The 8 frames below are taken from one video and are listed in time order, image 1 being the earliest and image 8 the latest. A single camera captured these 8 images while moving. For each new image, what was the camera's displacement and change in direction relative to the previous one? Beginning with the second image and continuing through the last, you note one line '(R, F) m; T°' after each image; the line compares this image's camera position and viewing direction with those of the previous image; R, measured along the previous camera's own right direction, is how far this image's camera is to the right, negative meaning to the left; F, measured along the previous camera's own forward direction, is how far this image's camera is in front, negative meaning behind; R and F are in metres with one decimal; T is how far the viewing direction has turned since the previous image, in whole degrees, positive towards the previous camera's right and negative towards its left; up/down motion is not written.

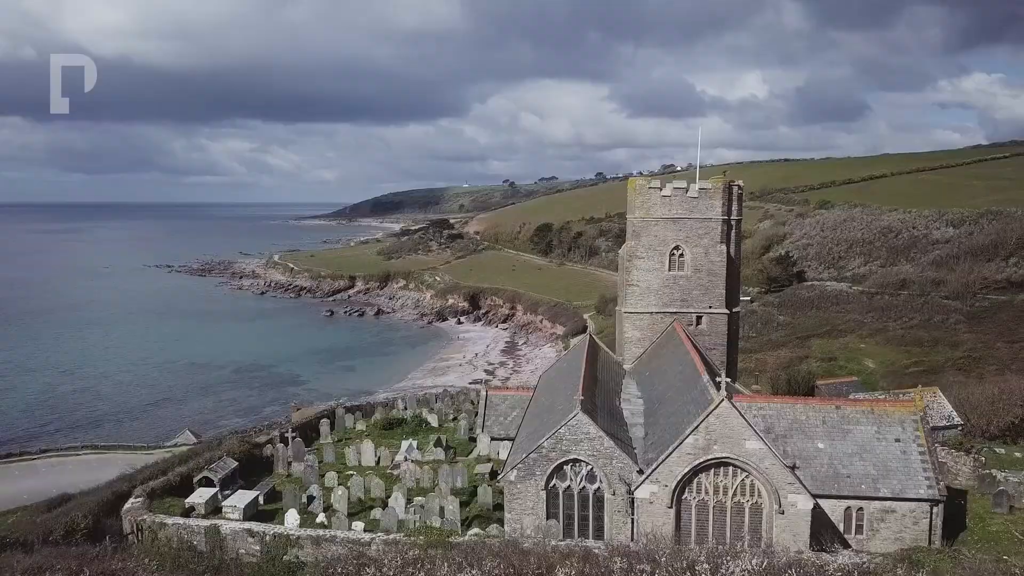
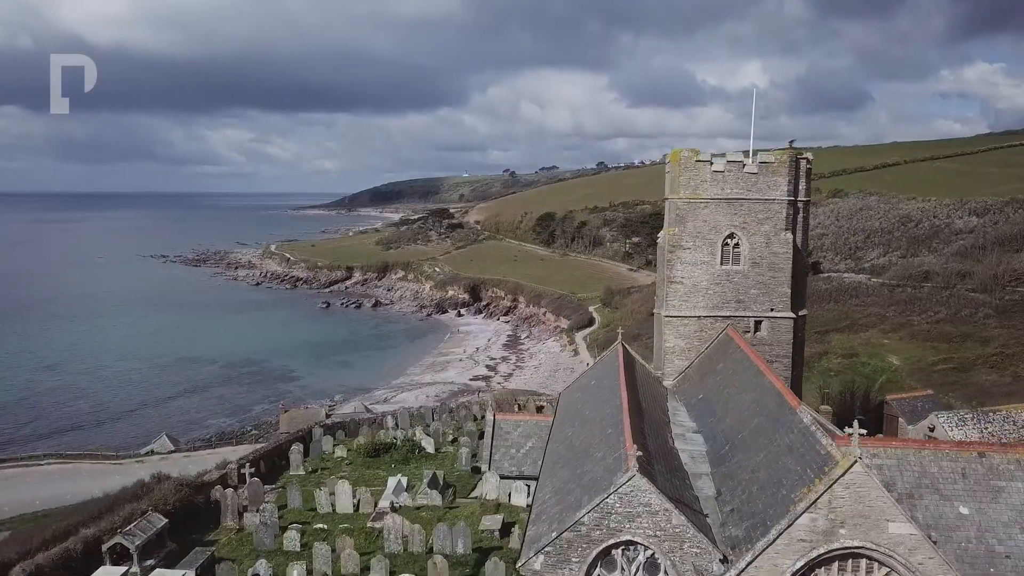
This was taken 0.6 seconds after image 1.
(-0.2, +2.8) m; 0°
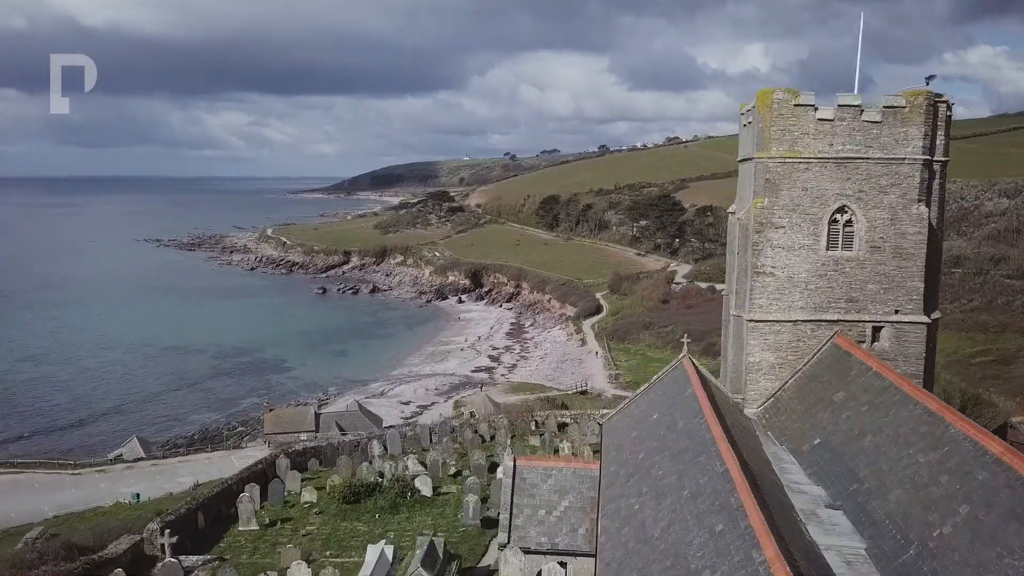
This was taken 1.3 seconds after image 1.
(-0.3, +3.2) m; 0°
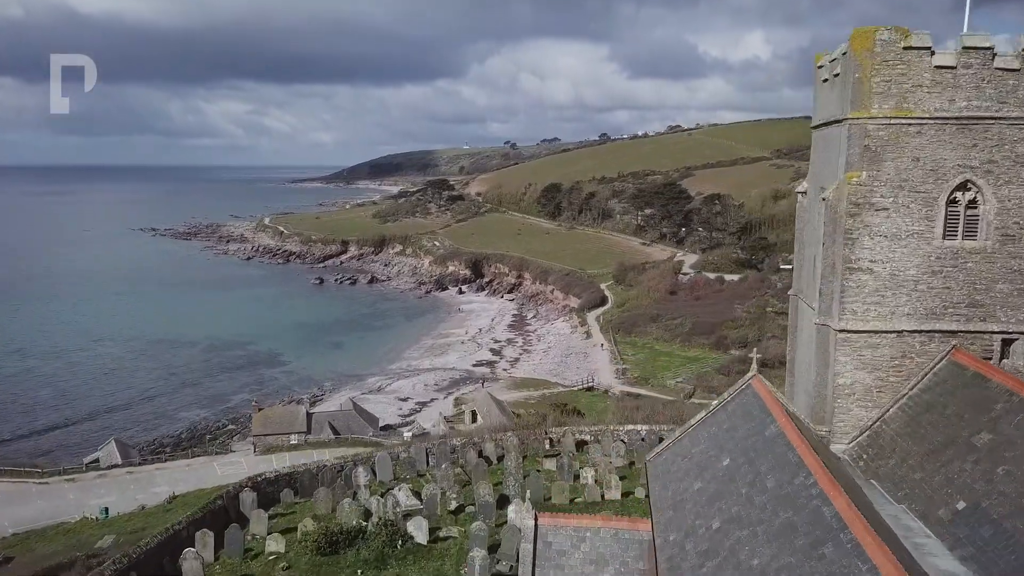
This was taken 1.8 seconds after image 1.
(-0.1, +2.0) m; 0°
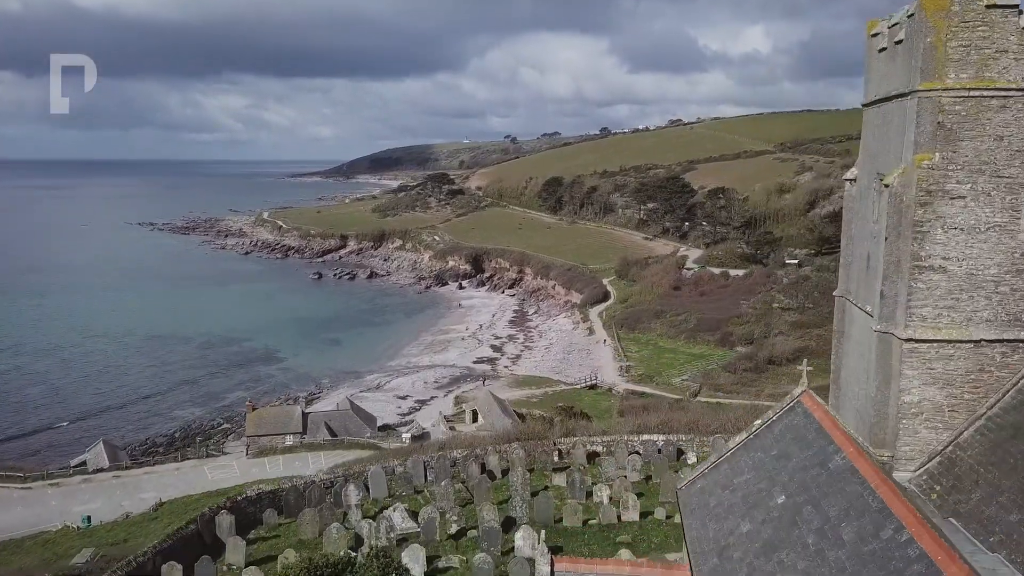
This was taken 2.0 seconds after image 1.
(-0.1, +1.0) m; 0°
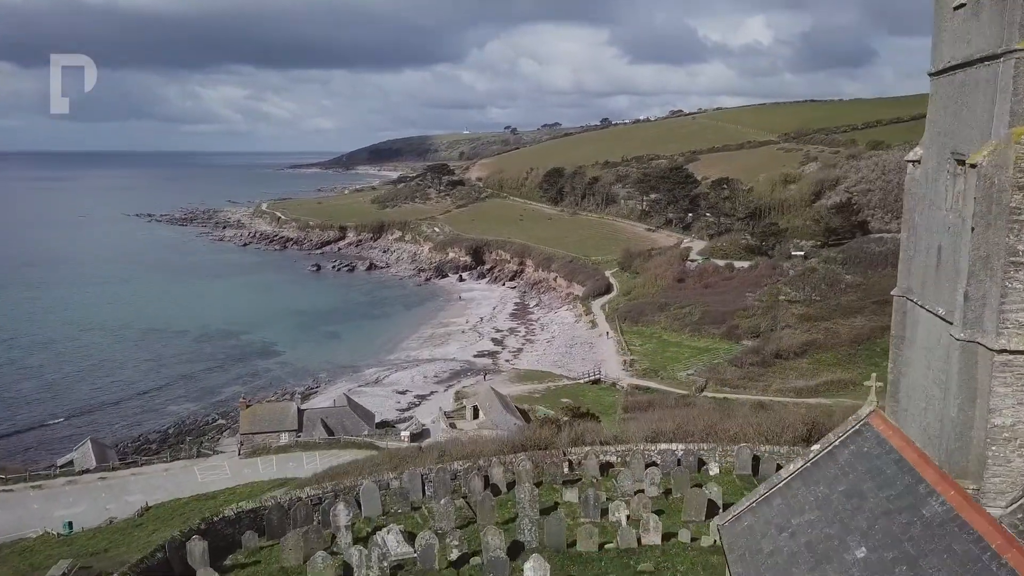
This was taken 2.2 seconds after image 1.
(-0.1, +0.9) m; 0°
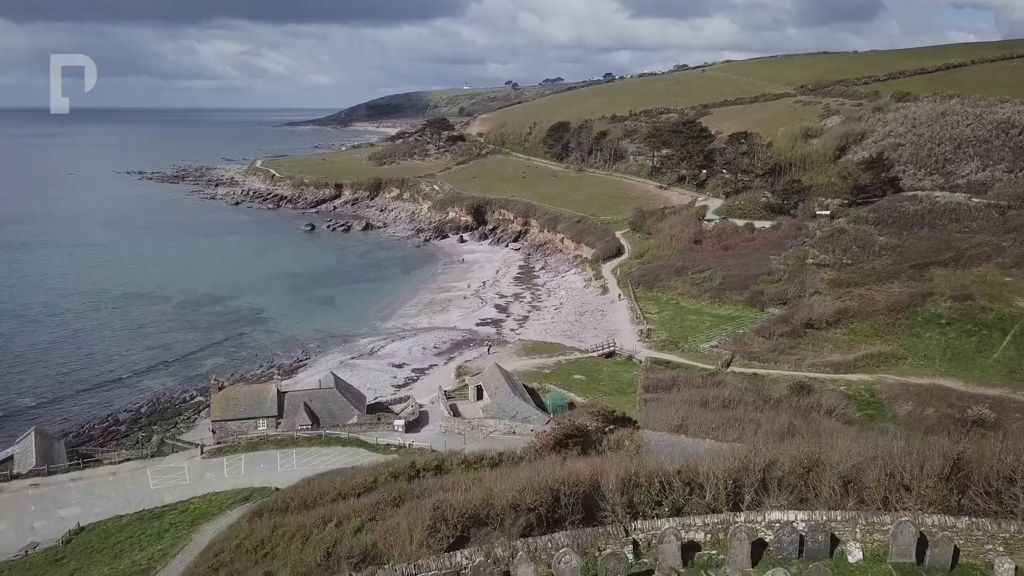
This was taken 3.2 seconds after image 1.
(-0.3, +3.6) m; 0°
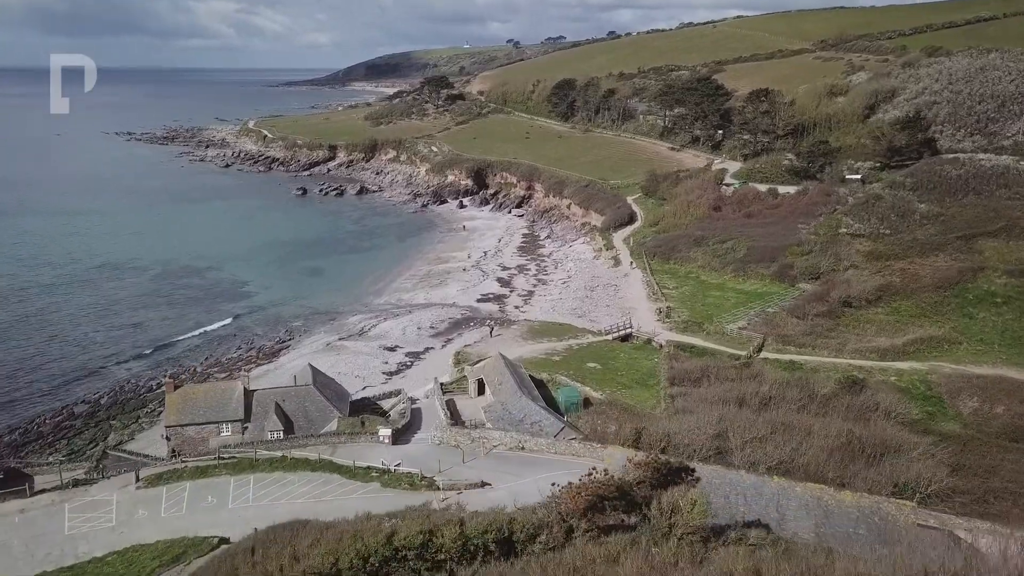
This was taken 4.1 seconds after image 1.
(-0.2, +3.8) m; 0°
